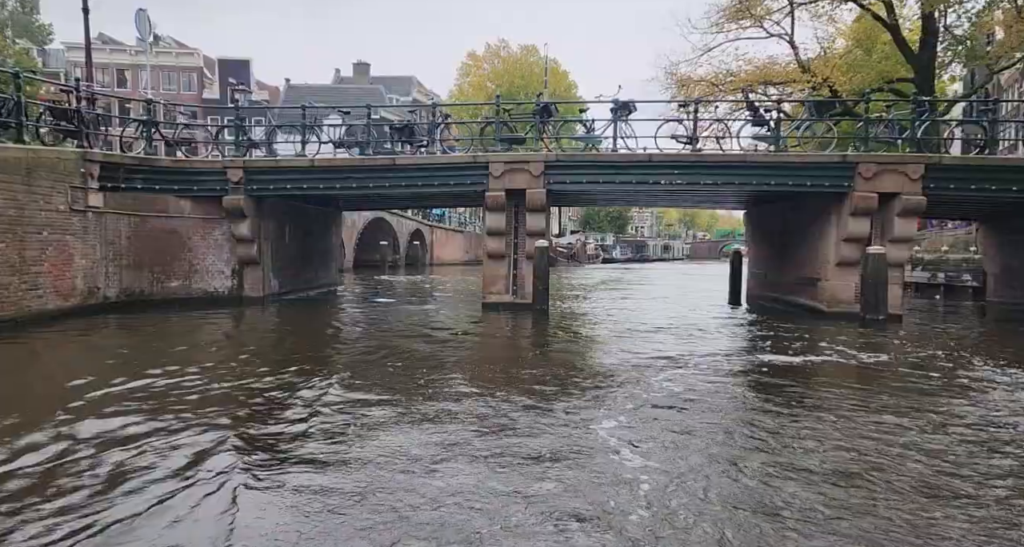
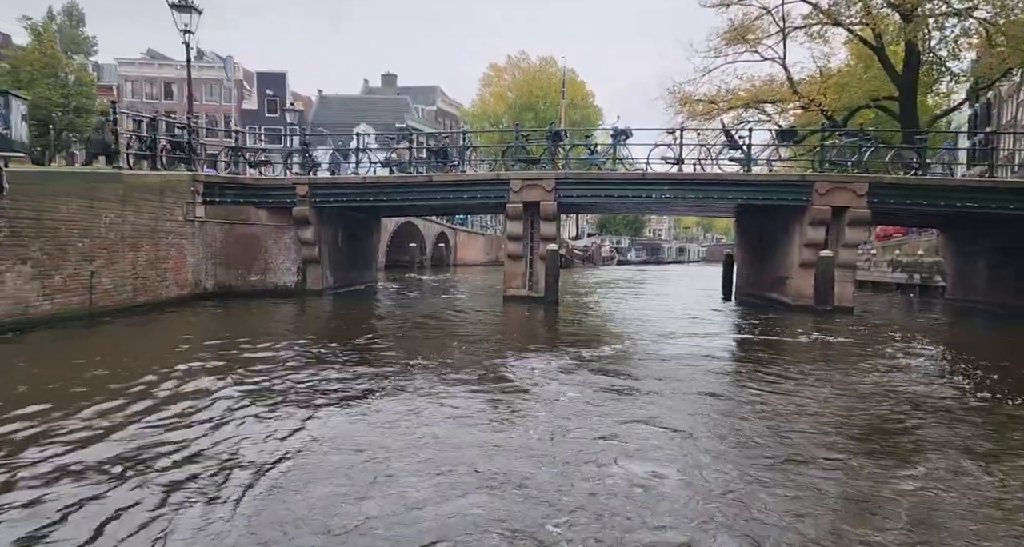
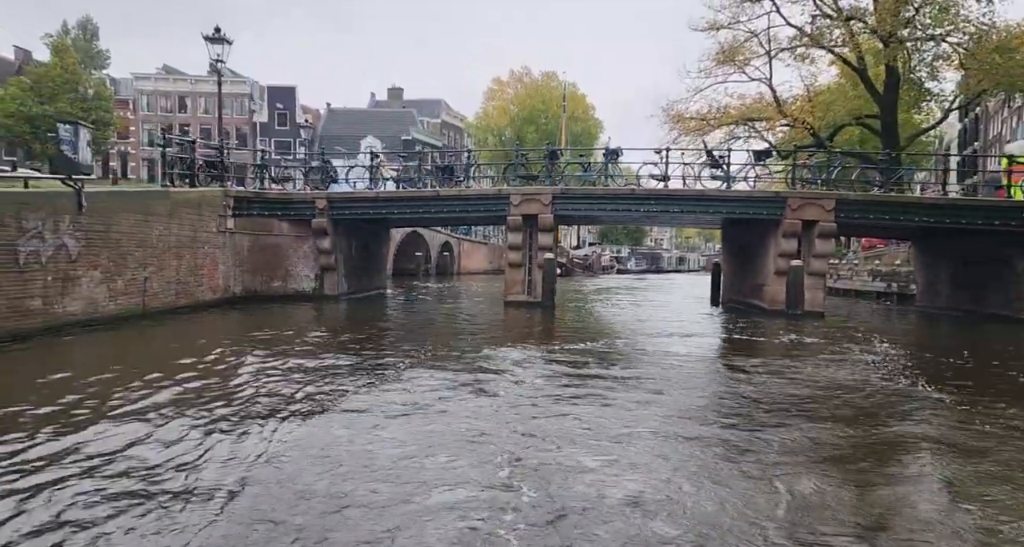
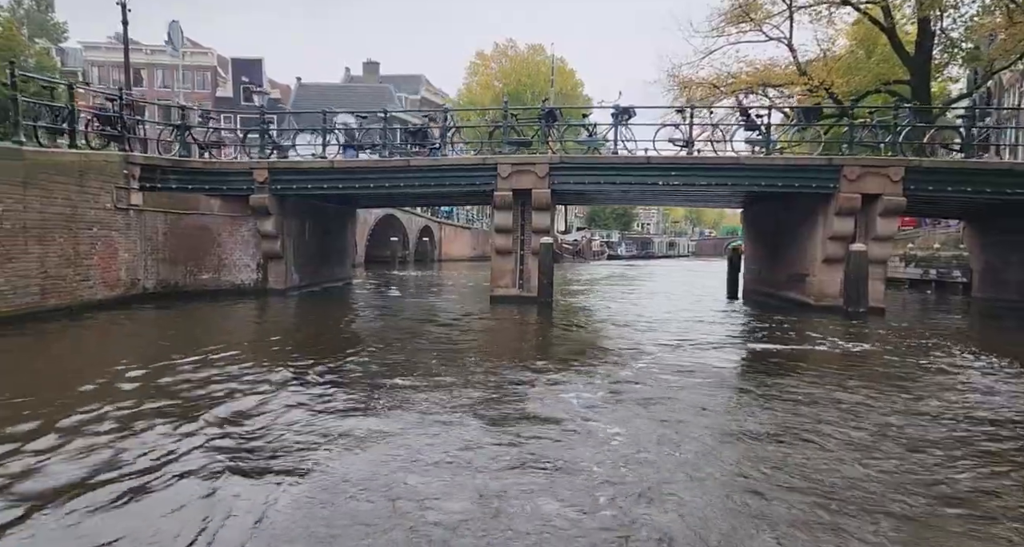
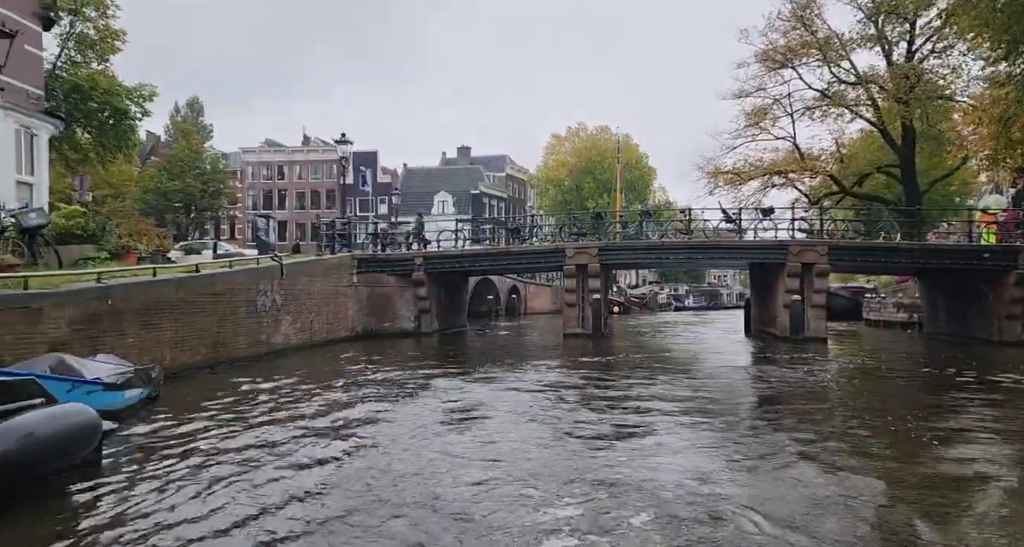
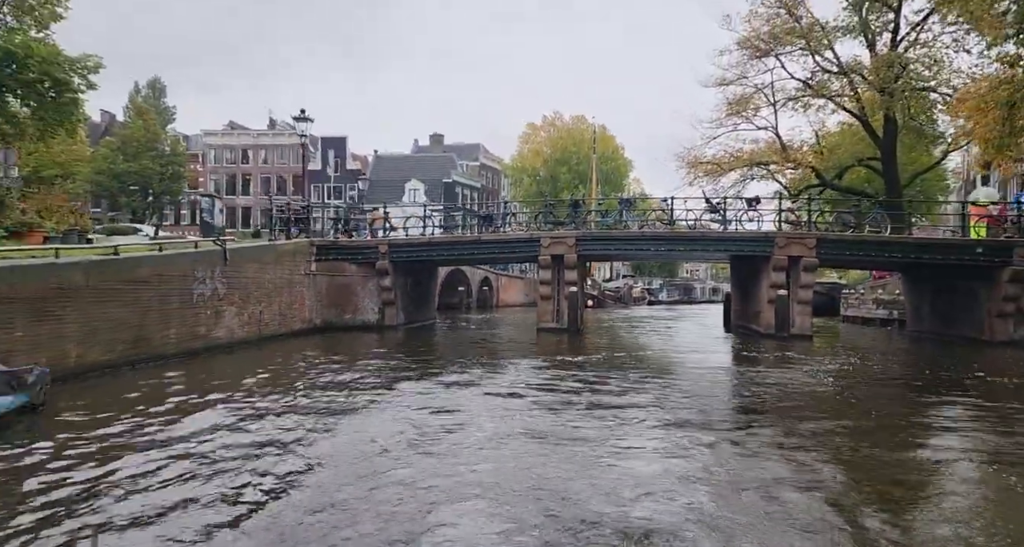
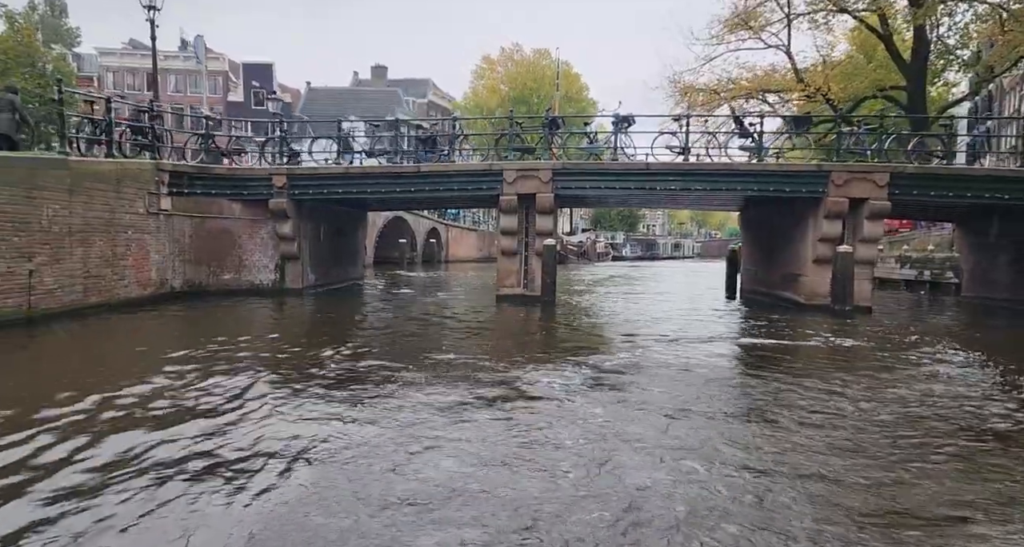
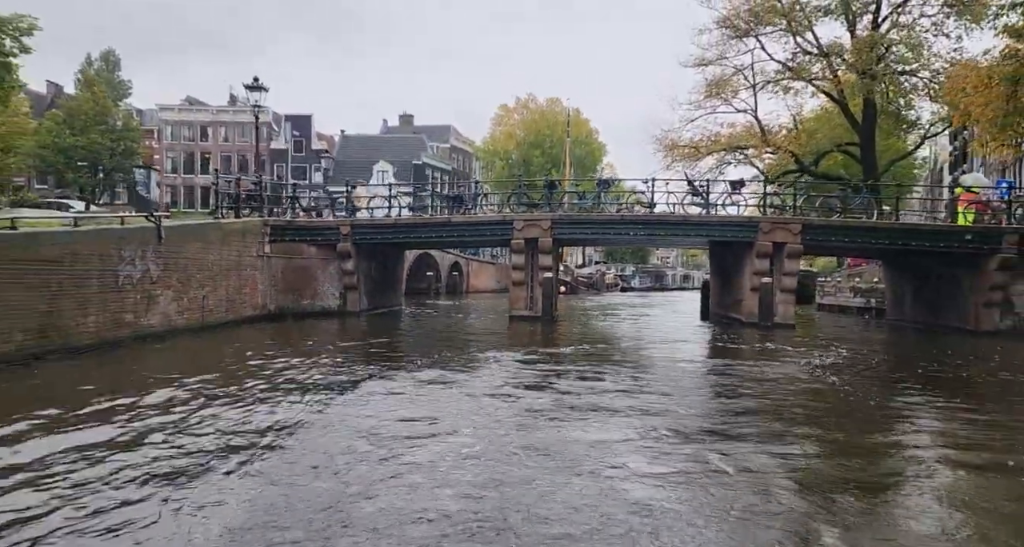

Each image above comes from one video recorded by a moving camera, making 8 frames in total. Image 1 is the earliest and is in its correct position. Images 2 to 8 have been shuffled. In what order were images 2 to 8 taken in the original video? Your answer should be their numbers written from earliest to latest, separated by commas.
4, 7, 2, 3, 8, 6, 5
